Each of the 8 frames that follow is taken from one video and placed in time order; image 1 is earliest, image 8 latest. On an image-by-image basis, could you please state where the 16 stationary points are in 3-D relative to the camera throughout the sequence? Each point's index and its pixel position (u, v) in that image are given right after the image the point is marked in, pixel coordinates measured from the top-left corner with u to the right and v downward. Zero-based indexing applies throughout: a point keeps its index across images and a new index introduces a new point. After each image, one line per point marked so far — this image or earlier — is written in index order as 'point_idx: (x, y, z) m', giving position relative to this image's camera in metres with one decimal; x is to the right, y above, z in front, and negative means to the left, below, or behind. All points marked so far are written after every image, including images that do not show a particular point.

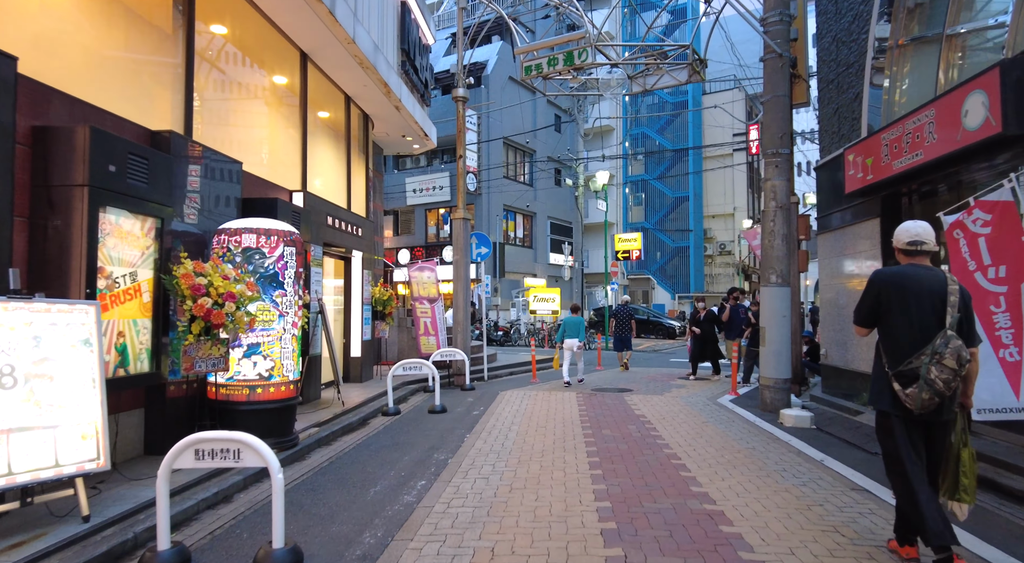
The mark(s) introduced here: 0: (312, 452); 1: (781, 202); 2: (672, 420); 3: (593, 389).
0: (-2.2, -1.9, +7.2) m
1: (+3.9, +1.1, +9.4) m
2: (+2.1, -1.9, +8.6) m
3: (+1.5, -2.0, +12.2) m
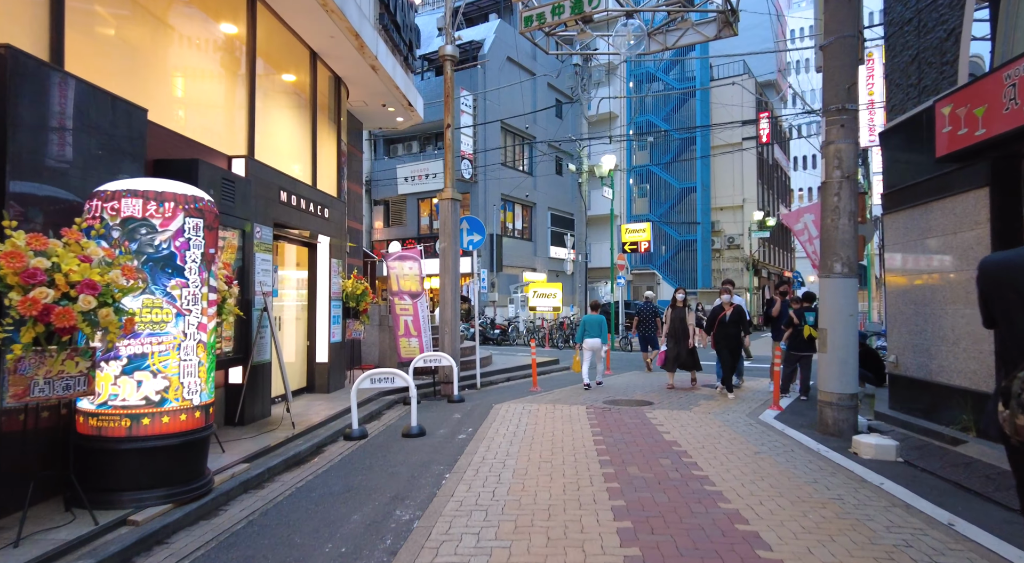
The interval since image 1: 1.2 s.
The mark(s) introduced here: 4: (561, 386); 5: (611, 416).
0: (-2.3, -1.8, +5.2) m
1: (+3.9, +1.3, +7.4) m
2: (+2.1, -1.7, +6.7) m
3: (+1.4, -1.9, +10.3) m
4: (+1.0, -2.1, +12.8) m
5: (+1.3, -1.8, +8.9) m
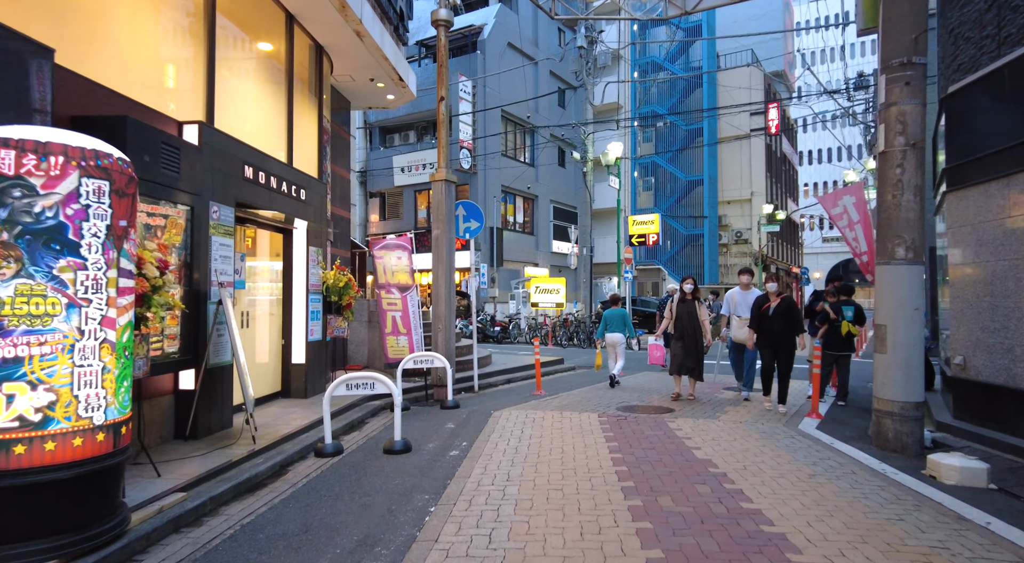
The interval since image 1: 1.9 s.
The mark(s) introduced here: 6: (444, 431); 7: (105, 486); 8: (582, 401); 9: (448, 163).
0: (-2.3, -1.7, +4.0) m
1: (+3.9, +1.4, +6.2) m
2: (+2.1, -1.6, +5.5) m
3: (+1.4, -1.8, +9.1) m
4: (+1.0, -1.9, +11.6) m
5: (+1.4, -1.7, +7.7) m
6: (-0.8, -1.8, +7.6) m
7: (-2.4, -1.2, +3.8) m
8: (+1.0, -1.8, +9.7) m
9: (-1.0, +1.9, +10.4) m
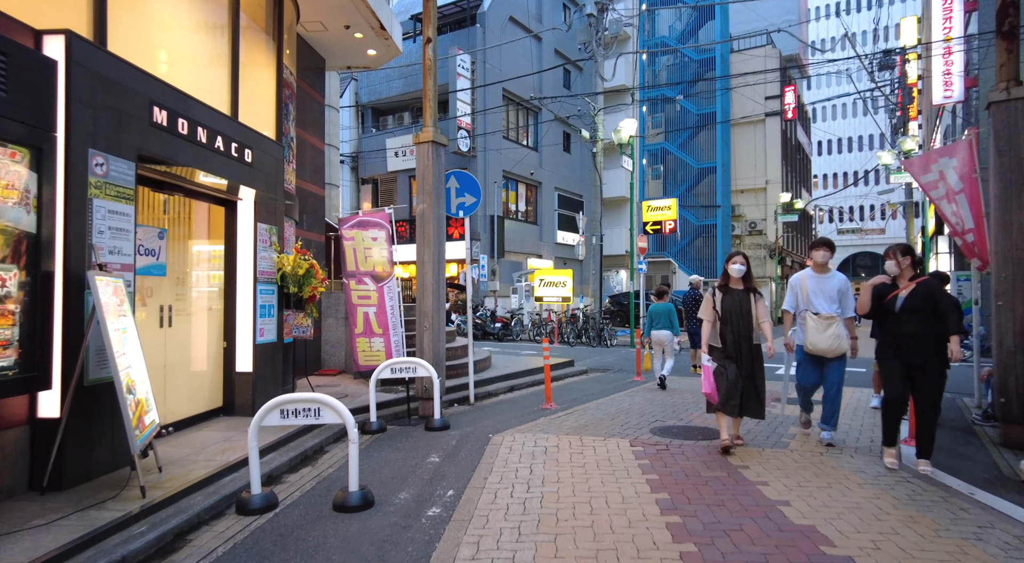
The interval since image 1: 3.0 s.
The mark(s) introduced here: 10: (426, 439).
0: (-2.2, -1.6, +2.1) m
1: (+3.9, +1.5, +4.2) m
2: (+2.1, -1.5, +3.5) m
3: (+1.5, -1.6, +7.1) m
4: (+1.1, -1.7, +9.6) m
5: (+1.4, -1.6, +5.7) m
6: (-0.8, -1.6, +5.7) m
7: (-2.3, -1.1, +1.8) m
8: (+1.1, -1.6, +7.7) m
9: (-1.0, +2.1, +8.4) m
10: (-0.9, -1.7, +6.9) m
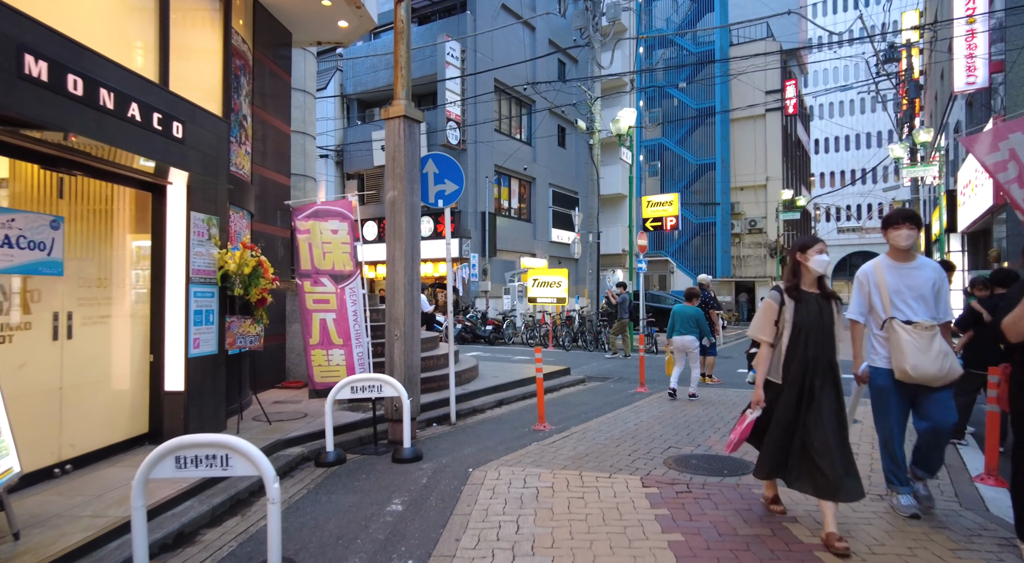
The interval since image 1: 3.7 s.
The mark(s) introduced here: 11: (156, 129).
0: (-2.3, -1.6, +0.8) m
1: (+3.8, +1.5, +3.0) m
2: (+2.0, -1.5, +2.3) m
3: (+1.4, -1.6, +5.8) m
4: (+0.9, -1.7, +8.4) m
5: (+1.3, -1.6, +4.5) m
6: (-0.9, -1.6, +4.4) m
7: (-2.4, -1.1, +0.5) m
8: (+0.9, -1.6, +6.4) m
9: (-1.1, +2.1, +7.1) m
10: (-1.1, -1.7, +5.7) m
11: (-3.1, +1.3, +5.8) m
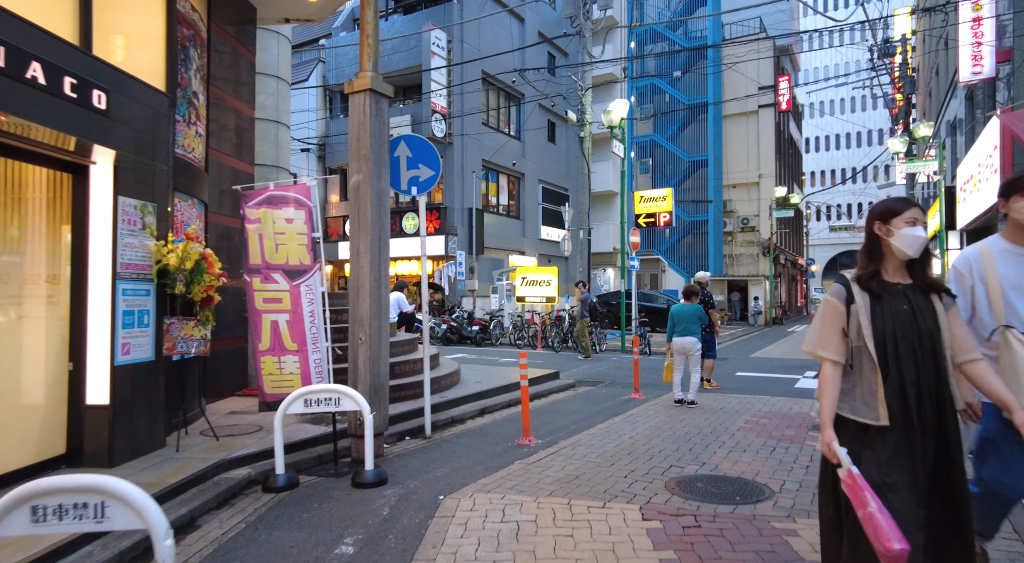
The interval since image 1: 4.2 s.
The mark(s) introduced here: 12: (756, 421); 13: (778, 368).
0: (-2.4, -1.5, 0.0) m
1: (+3.7, +1.5, +2.3) m
2: (+1.9, -1.5, +1.5) m
3: (+1.2, -1.6, +5.1) m
4: (+0.7, -1.7, +7.6) m
5: (+1.1, -1.6, +3.7) m
6: (-1.0, -1.6, +3.6) m
7: (-2.5, -1.1, -0.3) m
8: (+0.7, -1.6, +5.6) m
9: (-1.3, +2.1, +6.3) m
10: (-1.2, -1.7, +4.9) m
11: (-3.3, +1.3, +4.9) m
12: (+3.0, -1.7, +7.9) m
13: (+5.9, -1.9, +14.3) m
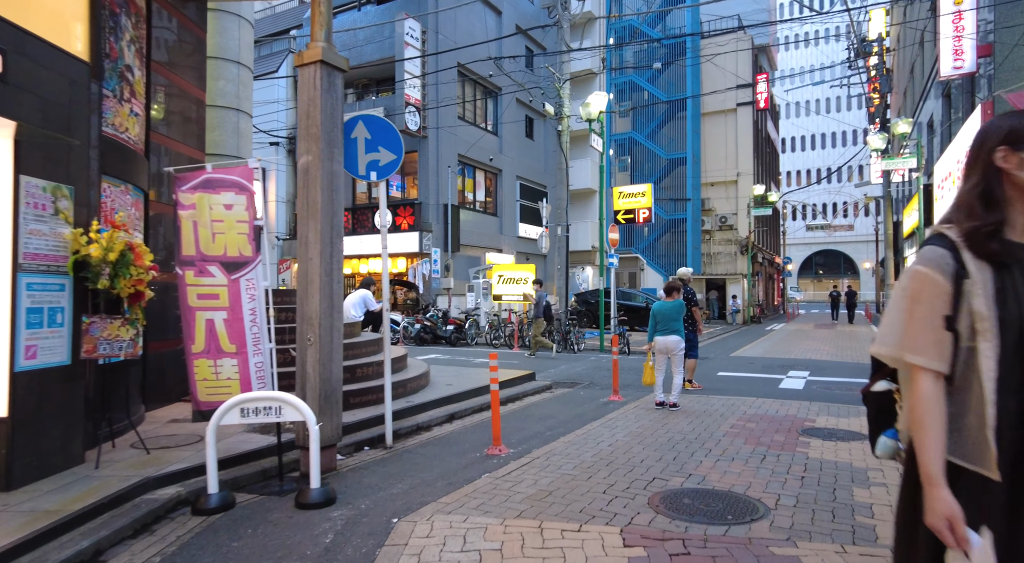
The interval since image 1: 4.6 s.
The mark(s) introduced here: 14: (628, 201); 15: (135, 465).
0: (-2.5, -1.5, -0.7) m
1: (+3.5, +1.6, +1.8) m
2: (+1.8, -1.4, +1.0) m
3: (+0.9, -1.5, +4.5) m
4: (+0.4, -1.7, +7.0) m
5: (+0.9, -1.5, +3.1) m
6: (-1.2, -1.6, +3.0) m
7: (-2.6, -1.0, -1.0) m
8: (+0.5, -1.6, +5.1) m
9: (-1.6, +2.2, +5.7) m
10: (-1.5, -1.6, +4.2) m
11: (-3.5, +1.4, +4.2) m
12: (+2.6, -1.6, +7.5) m
13: (+5.3, -1.8, +13.9) m
14: (+3.5, +2.4, +19.6) m
15: (-2.9, -1.4, +5.0) m
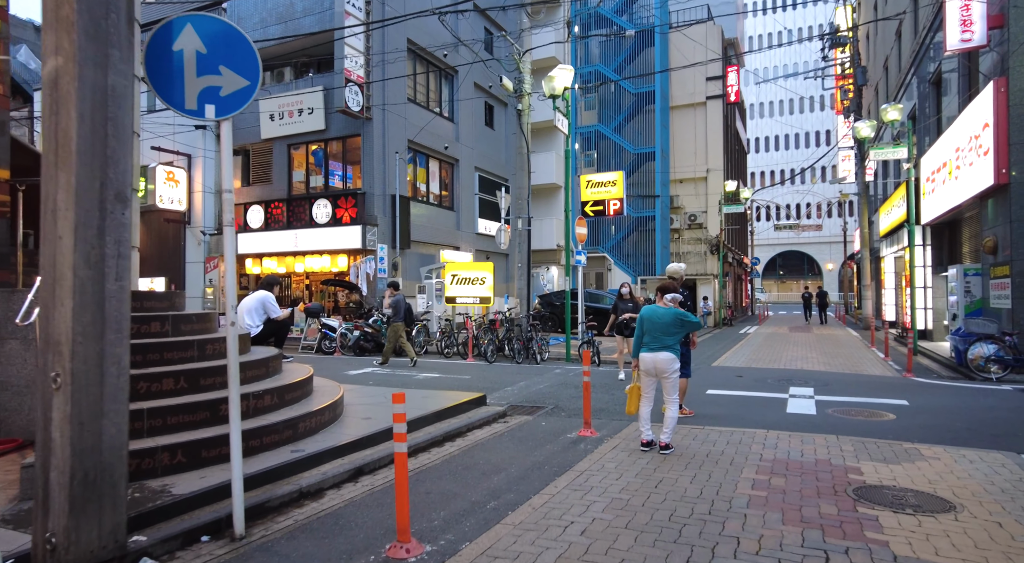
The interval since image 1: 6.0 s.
0: (-2.6, -1.5, -3.1) m
1: (+3.2, +1.6, -0.3) m
2: (+1.6, -1.4, -1.2) m
3: (+0.5, -1.5, +2.3) m
4: (-0.1, -1.6, +4.7) m
5: (+0.6, -1.5, +0.9) m
6: (-1.5, -1.5, +0.6) m
7: (-2.7, -1.0, -3.4) m
8: (0.0, -1.5, +2.8) m
9: (-2.1, +2.2, +3.3) m
10: (-1.9, -1.6, +1.9) m
11: (-3.9, +1.4, +1.8) m
12: (+2.1, -1.6, +5.3) m
13: (+4.4, -1.8, +11.9) m
14: (+2.3, +2.4, +17.5) m
15: (-3.4, -1.4, +2.6) m
